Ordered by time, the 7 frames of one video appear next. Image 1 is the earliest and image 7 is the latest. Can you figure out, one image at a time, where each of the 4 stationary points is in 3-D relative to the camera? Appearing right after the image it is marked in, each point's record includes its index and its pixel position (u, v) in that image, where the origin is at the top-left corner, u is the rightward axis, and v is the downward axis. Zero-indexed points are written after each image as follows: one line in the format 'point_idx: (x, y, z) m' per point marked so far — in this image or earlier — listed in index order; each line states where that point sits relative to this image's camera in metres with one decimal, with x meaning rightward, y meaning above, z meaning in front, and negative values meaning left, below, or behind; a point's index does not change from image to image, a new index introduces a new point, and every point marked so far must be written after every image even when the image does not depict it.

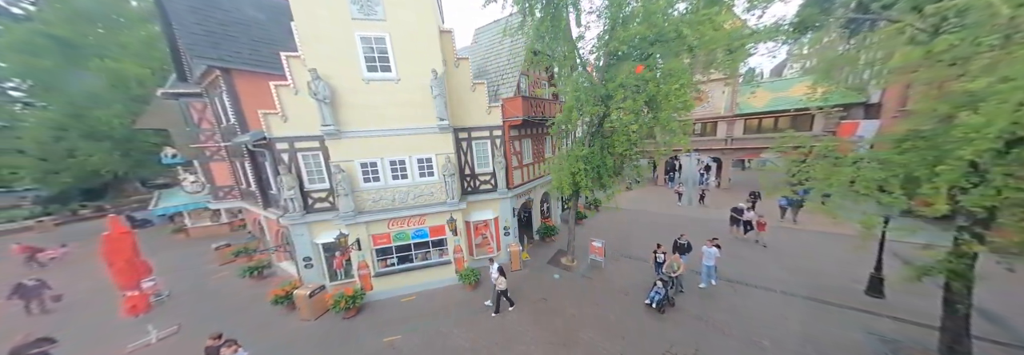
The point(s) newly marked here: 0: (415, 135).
0: (-3.5, +1.5, +8.5) m
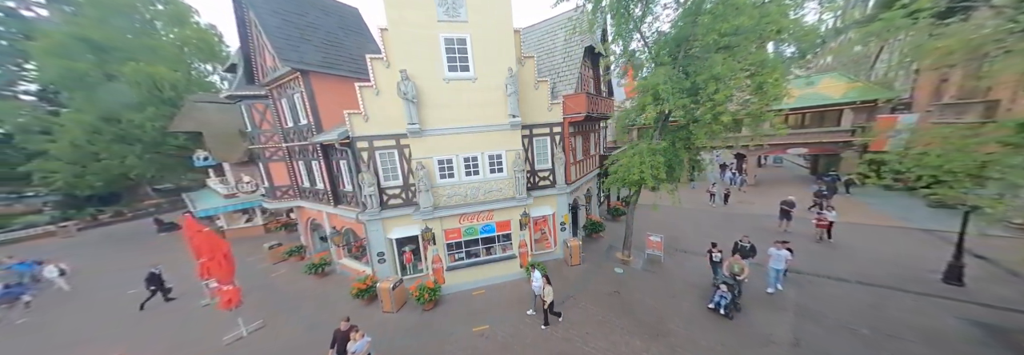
0: (-0.9, +1.6, +8.7) m
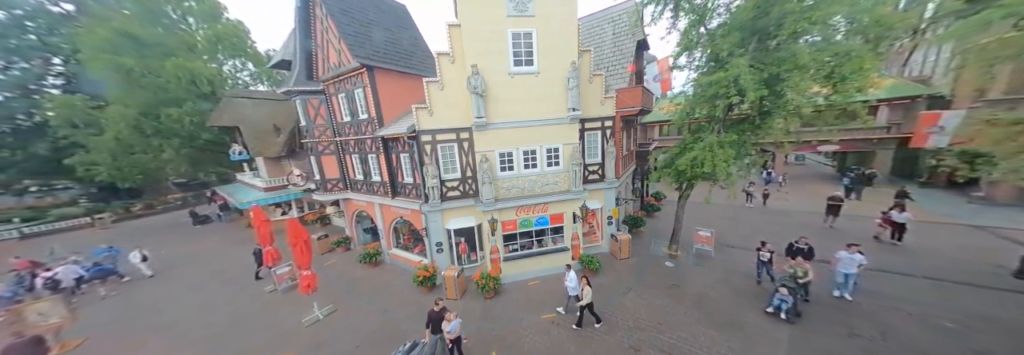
0: (+1.3, +1.9, +8.9) m
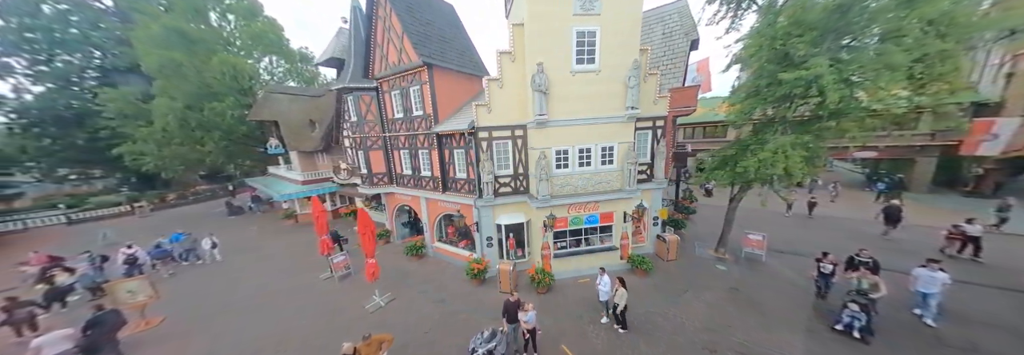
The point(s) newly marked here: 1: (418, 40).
0: (+3.4, +2.0, +8.9) m
1: (-3.8, +5.5, +9.7) m
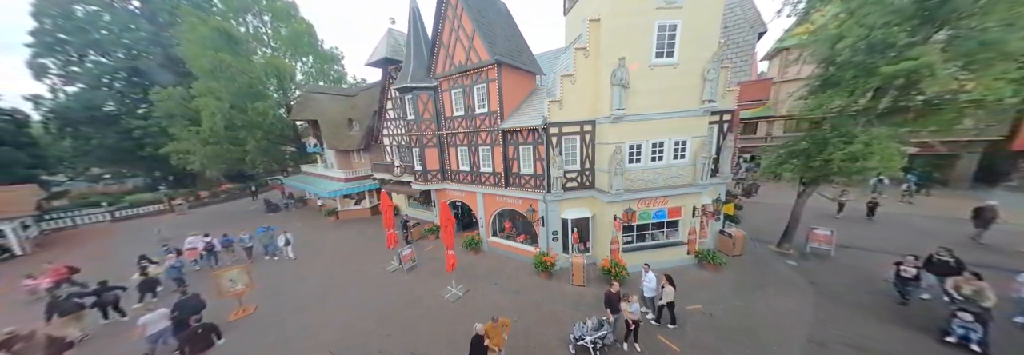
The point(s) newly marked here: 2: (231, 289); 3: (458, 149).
0: (+6.1, +2.2, +8.9) m
1: (-1.0, +5.7, +9.8) m
2: (-9.7, -3.8, +8.4) m
3: (-2.8, +1.5, +12.7) m
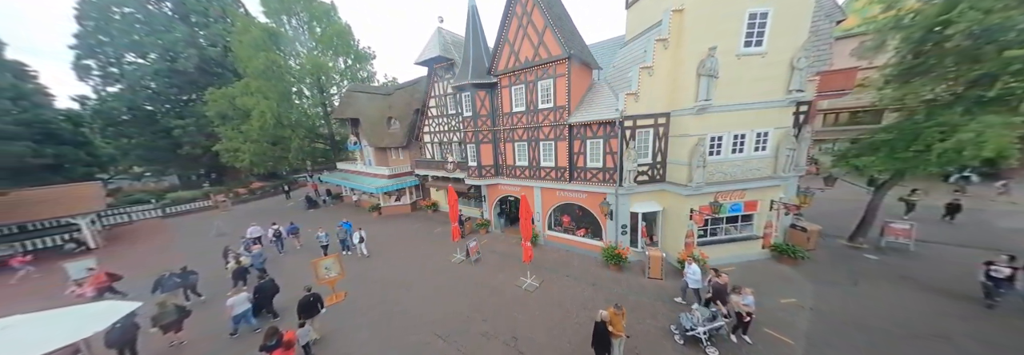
0: (+9.0, +2.5, +8.7) m
1: (+1.9, +6.0, +9.9) m
2: (-6.8, -3.6, +8.8) m
3: (+0.2, +1.7, +12.9) m
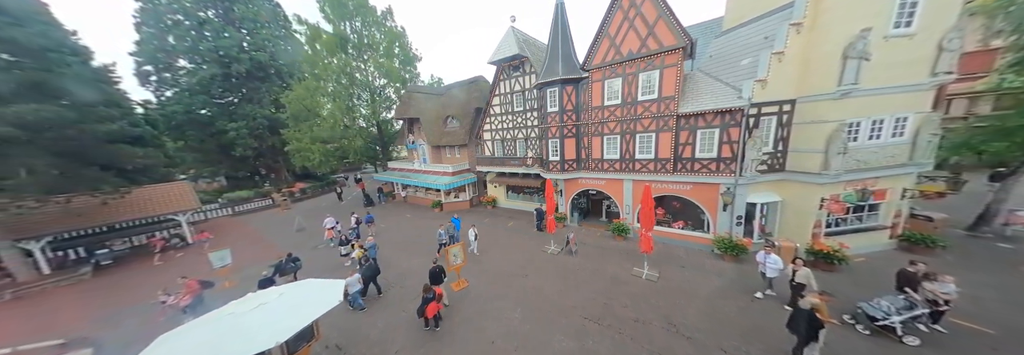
0: (+13.6, +2.9, +8.3) m
1: (+6.5, +6.3, +9.8) m
2: (-2.1, -3.3, +9.3) m
3: (+5.0, +2.1, +12.9) m
